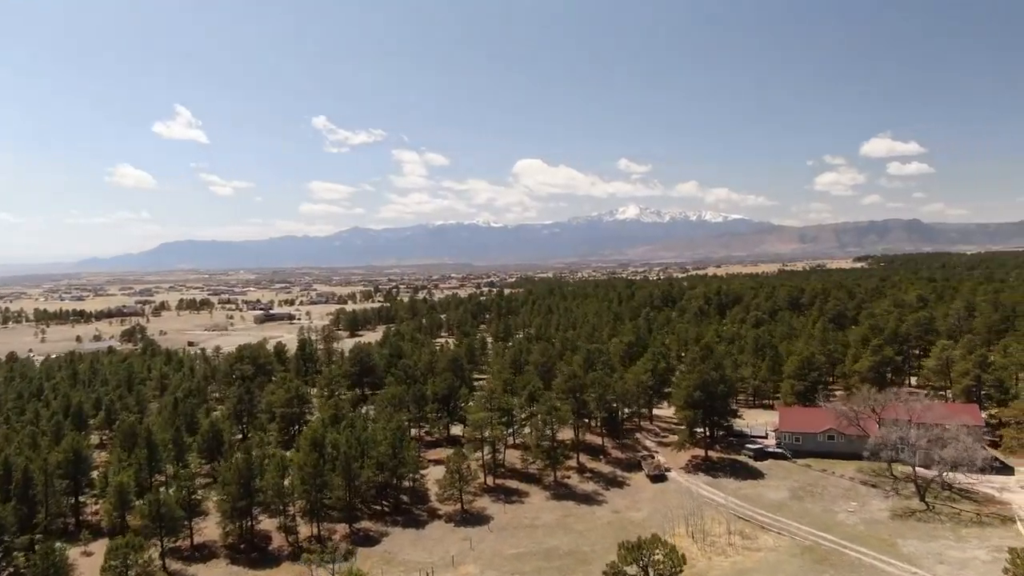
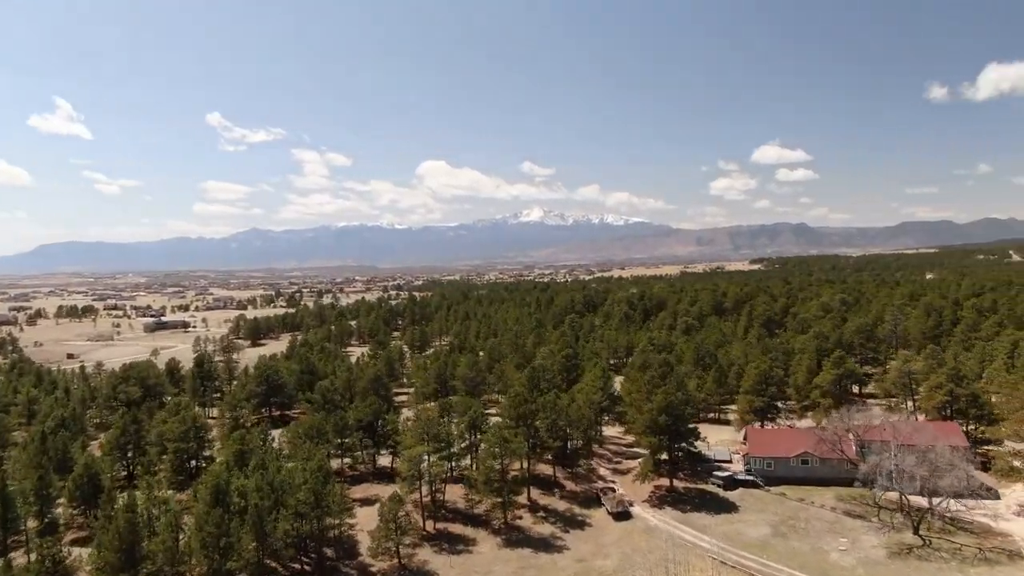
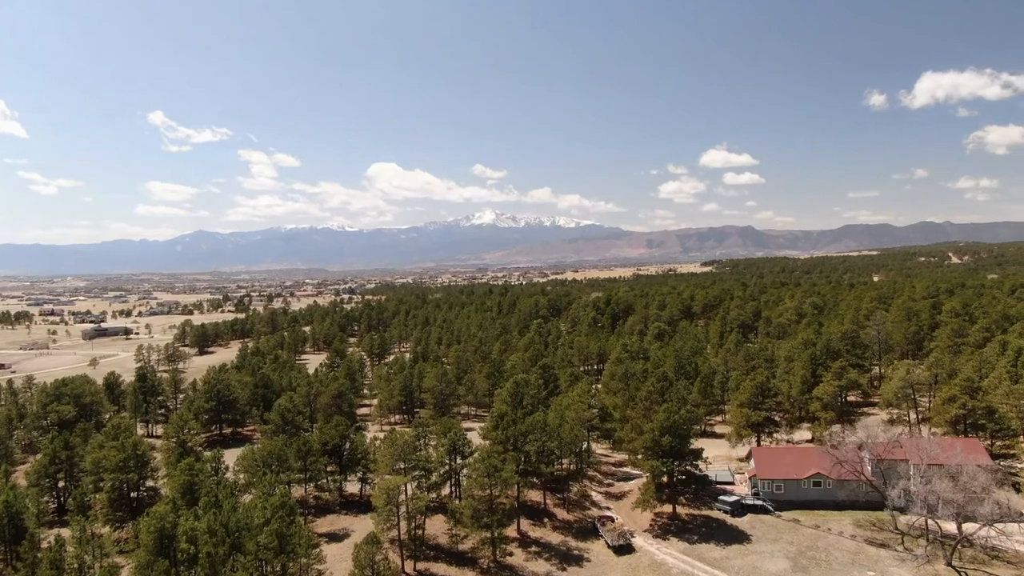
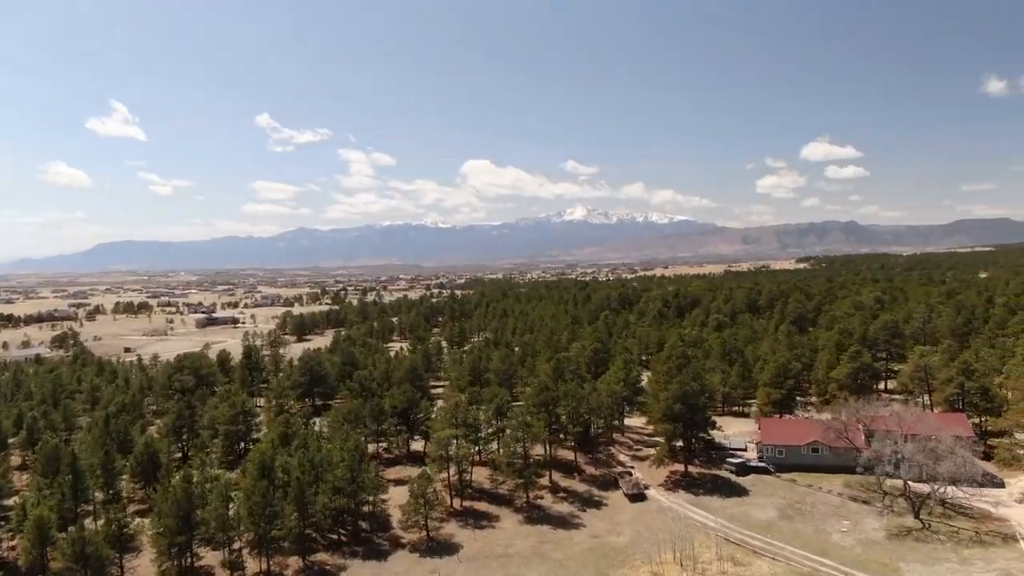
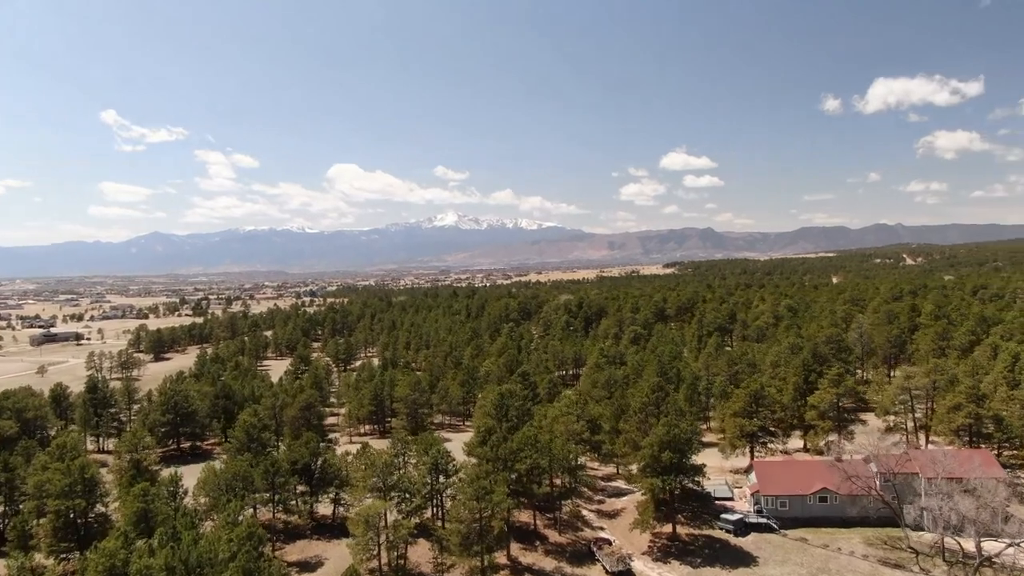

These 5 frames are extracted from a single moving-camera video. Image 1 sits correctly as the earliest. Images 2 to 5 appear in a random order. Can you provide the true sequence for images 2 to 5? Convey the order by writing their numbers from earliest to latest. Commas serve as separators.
4, 2, 3, 5
